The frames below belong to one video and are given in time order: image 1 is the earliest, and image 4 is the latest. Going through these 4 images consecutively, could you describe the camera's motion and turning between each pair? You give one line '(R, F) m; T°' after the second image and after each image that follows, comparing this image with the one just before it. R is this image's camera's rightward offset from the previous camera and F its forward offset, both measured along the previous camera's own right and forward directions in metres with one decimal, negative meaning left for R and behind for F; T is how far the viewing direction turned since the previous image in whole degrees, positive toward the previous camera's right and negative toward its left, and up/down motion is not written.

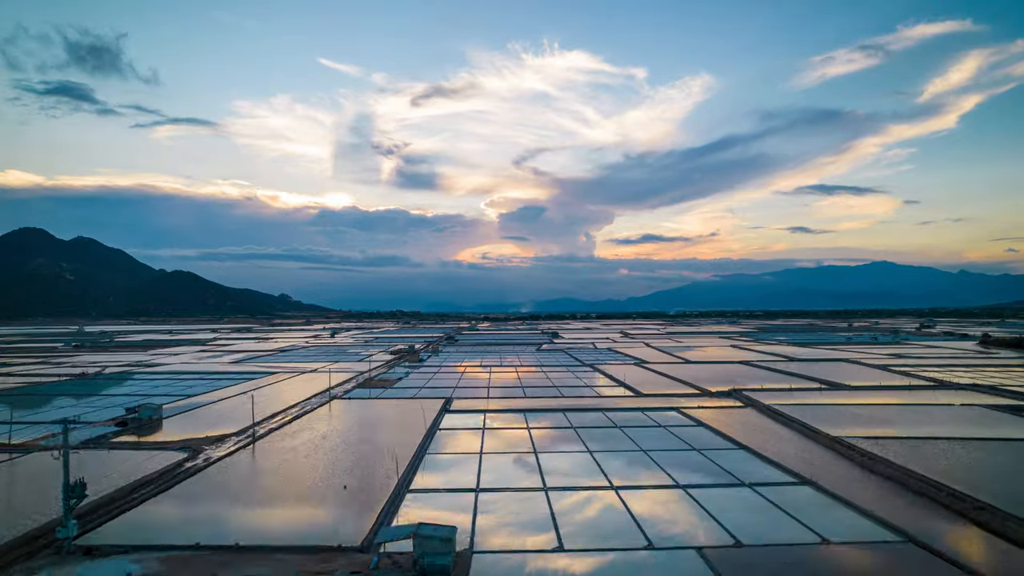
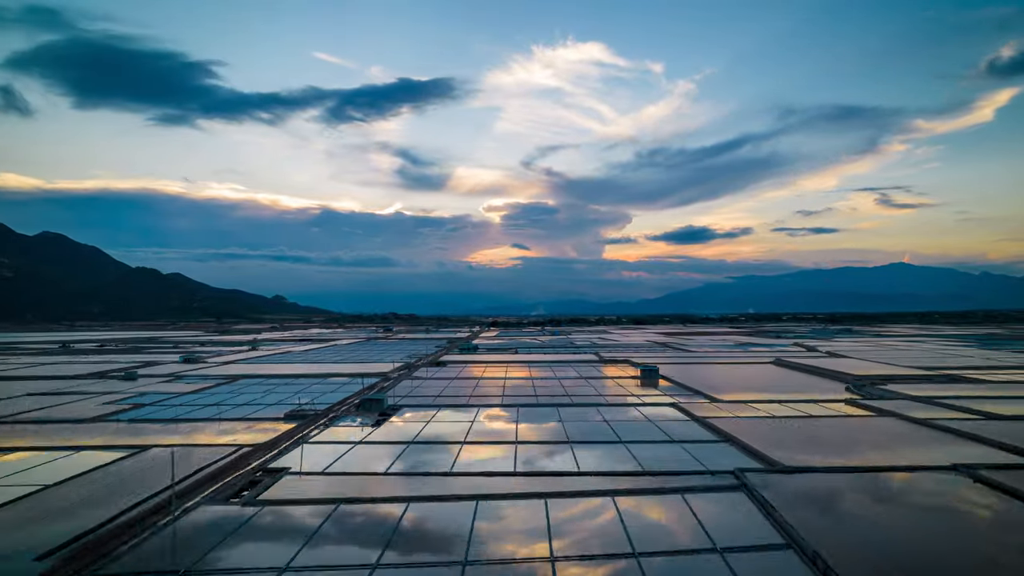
(-0.3, +6.4) m; -1°
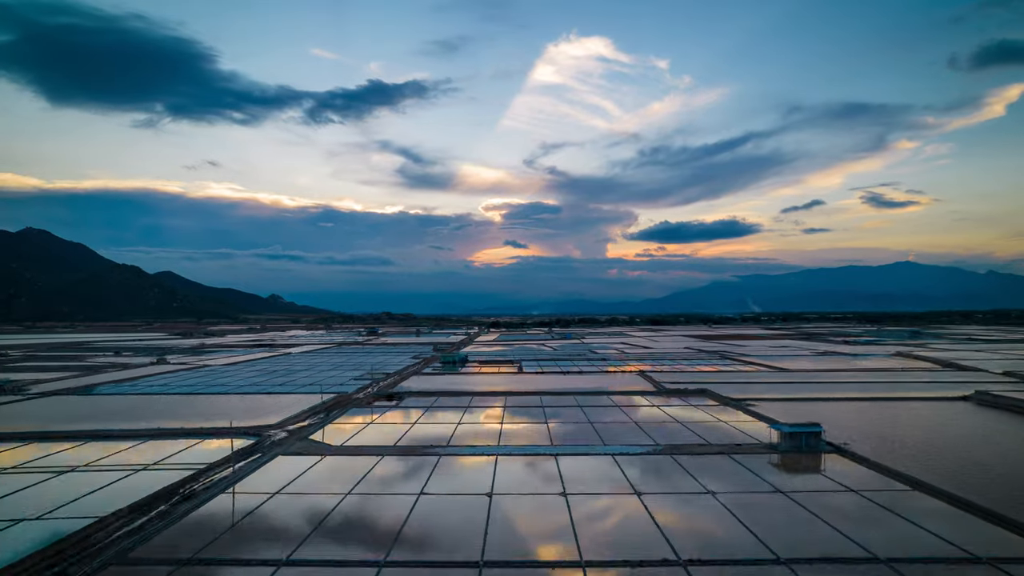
(0.0, +2.5) m; 0°
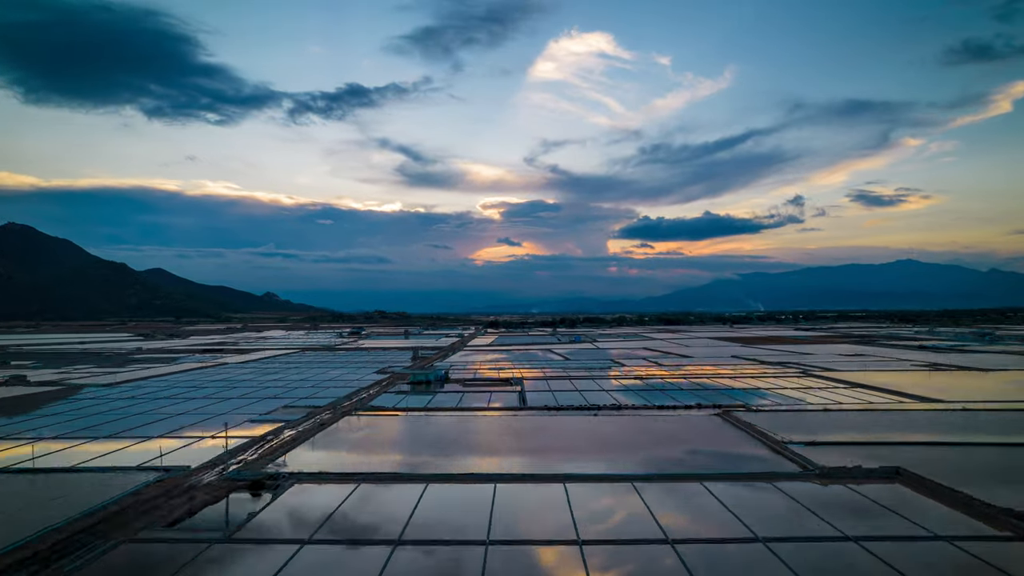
(0.0, +1.9) m; 0°
